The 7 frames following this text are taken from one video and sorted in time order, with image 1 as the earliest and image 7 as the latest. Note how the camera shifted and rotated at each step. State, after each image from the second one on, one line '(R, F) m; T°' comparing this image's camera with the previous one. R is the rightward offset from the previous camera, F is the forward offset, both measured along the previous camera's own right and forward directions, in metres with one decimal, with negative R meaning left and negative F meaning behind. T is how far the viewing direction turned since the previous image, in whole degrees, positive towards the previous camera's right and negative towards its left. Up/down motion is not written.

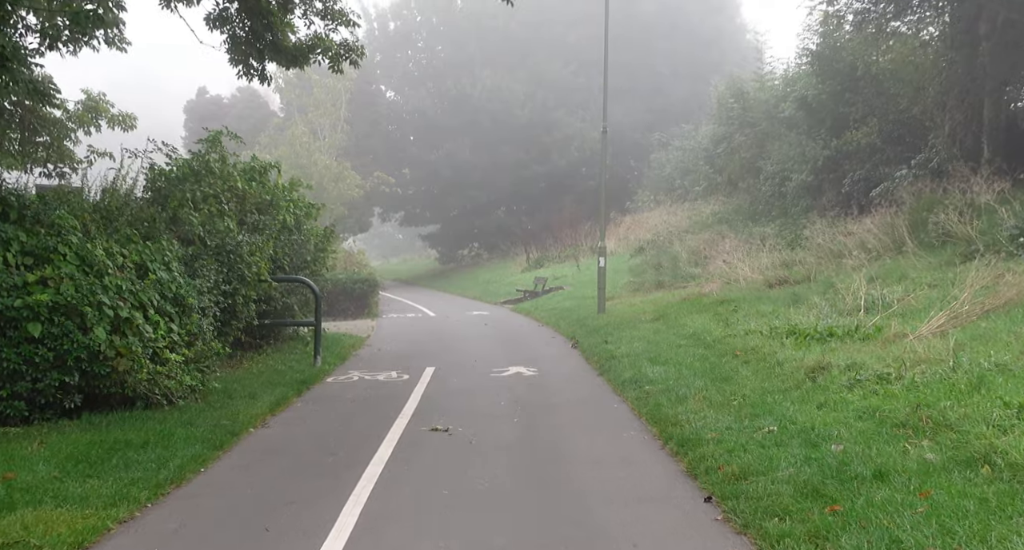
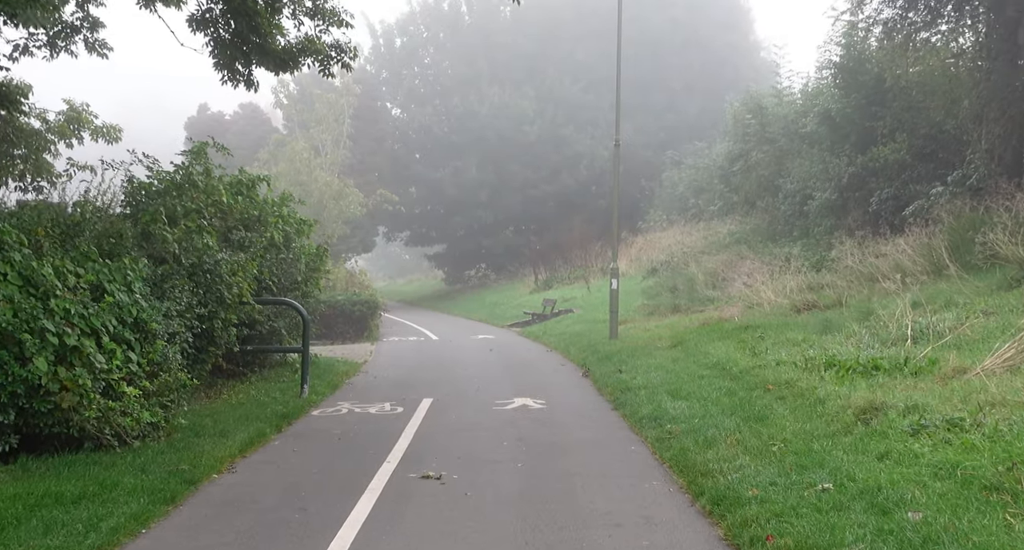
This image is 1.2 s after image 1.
(0.0, +1.4) m; 0°
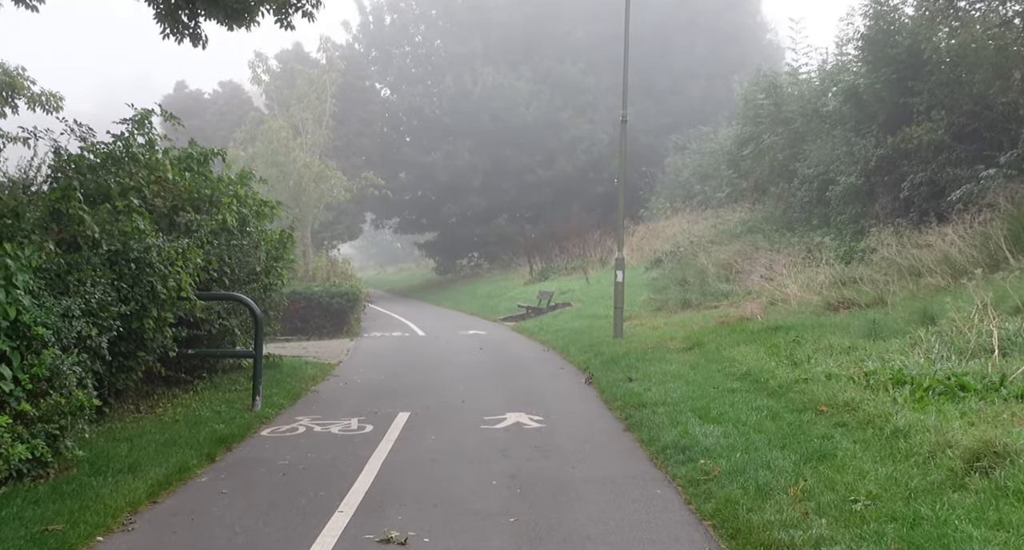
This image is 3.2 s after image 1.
(0.0, +2.3) m; 0°
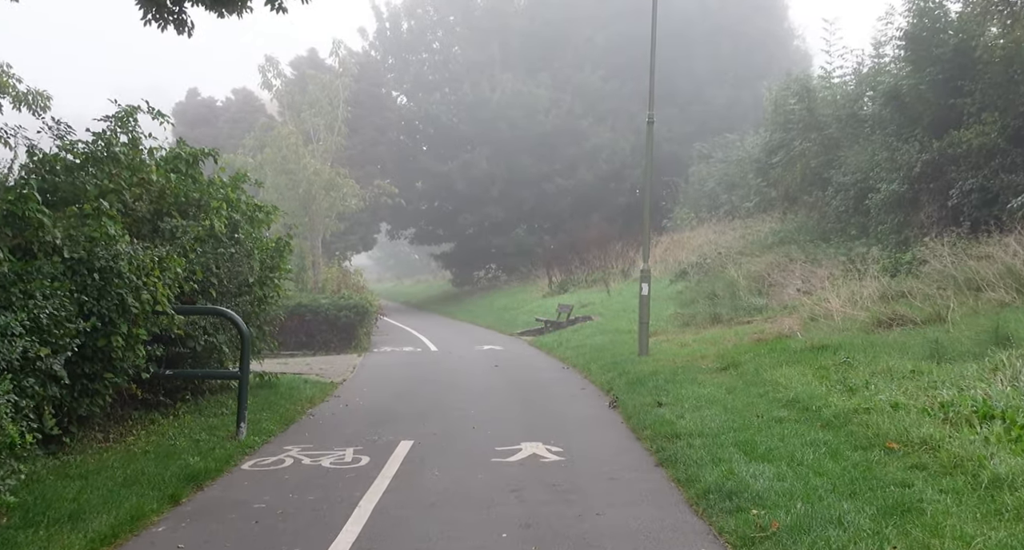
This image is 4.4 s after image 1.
(0.0, +1.4) m; -1°
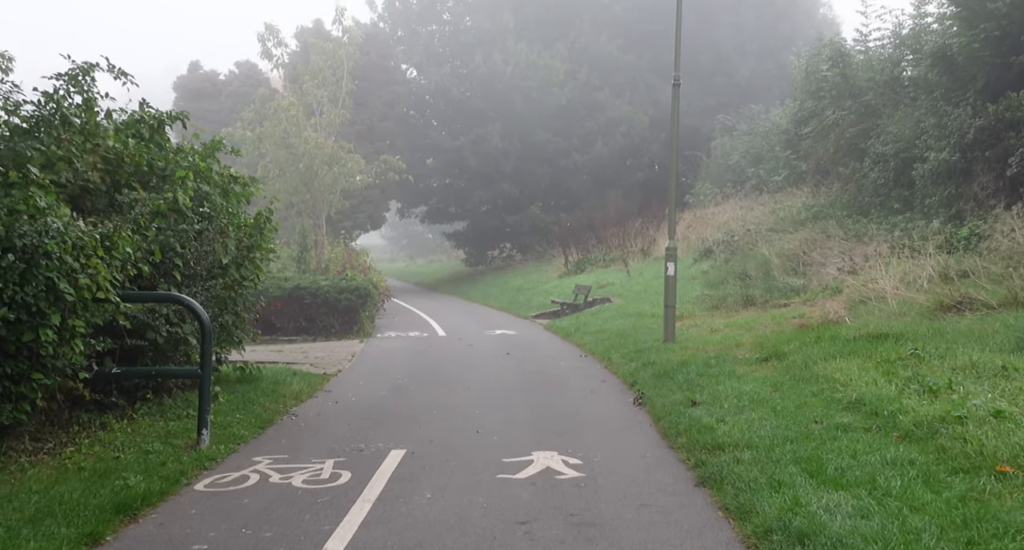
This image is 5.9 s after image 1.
(+0.1, +1.7) m; -1°
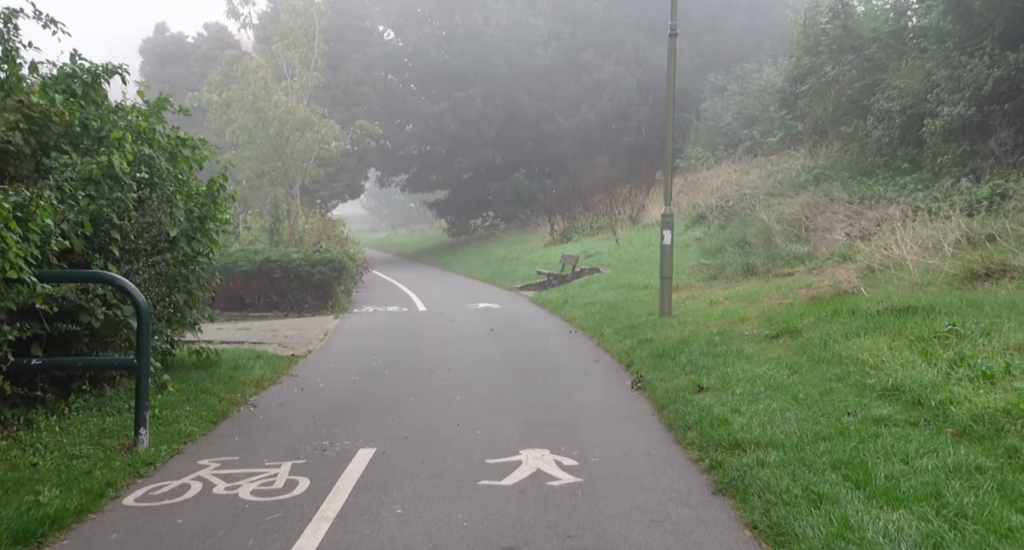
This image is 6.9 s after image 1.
(0.0, +1.3) m; +1°
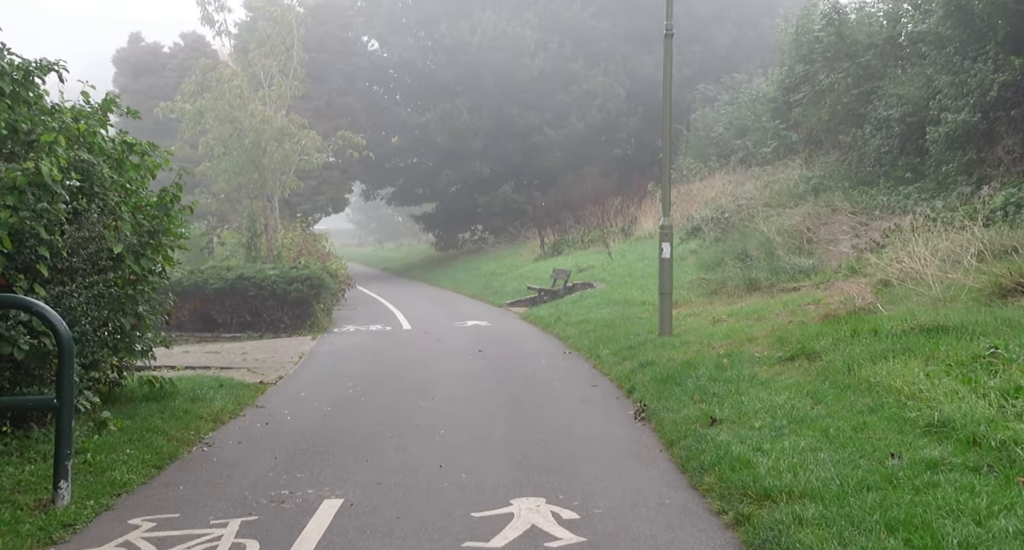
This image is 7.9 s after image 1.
(0.0, +1.1) m; +1°
